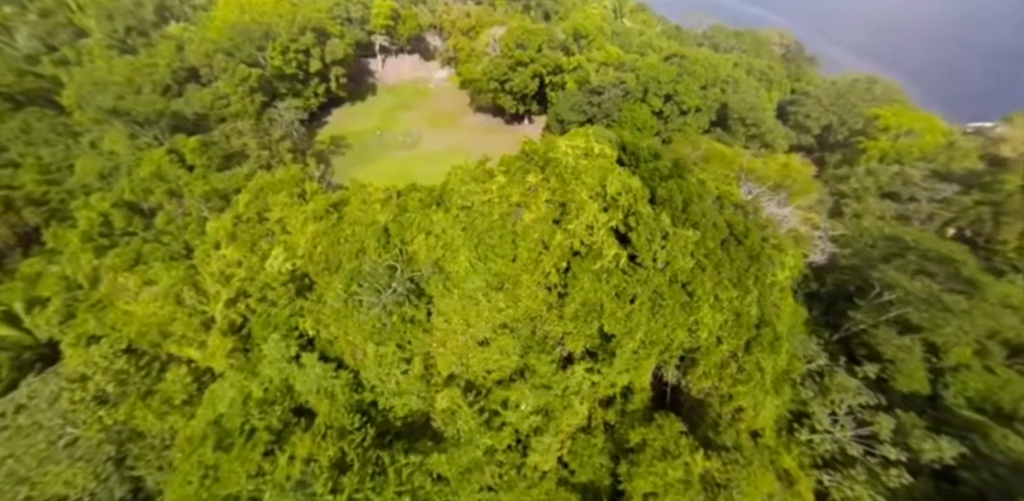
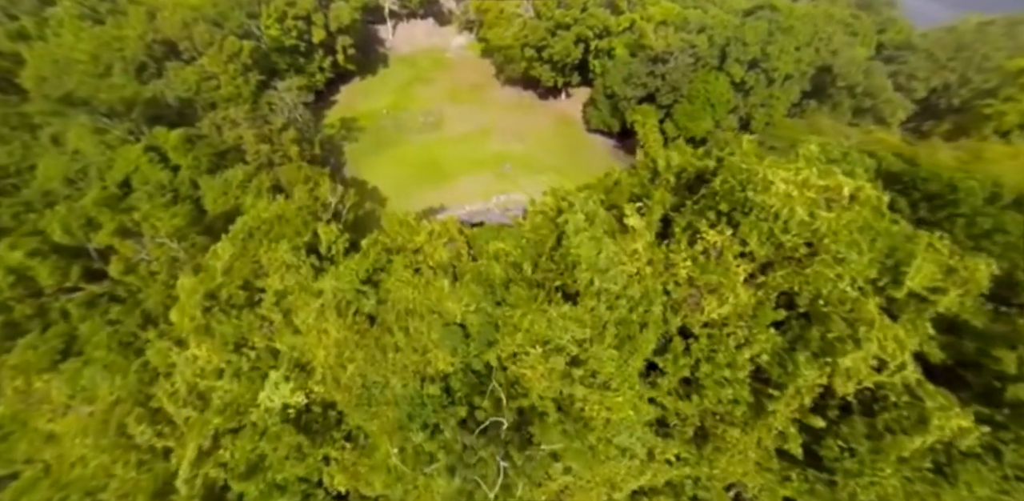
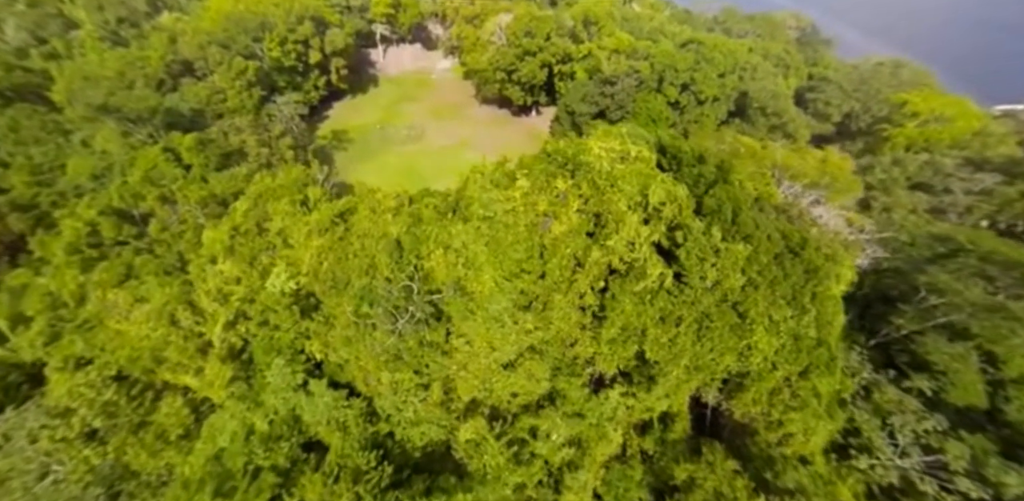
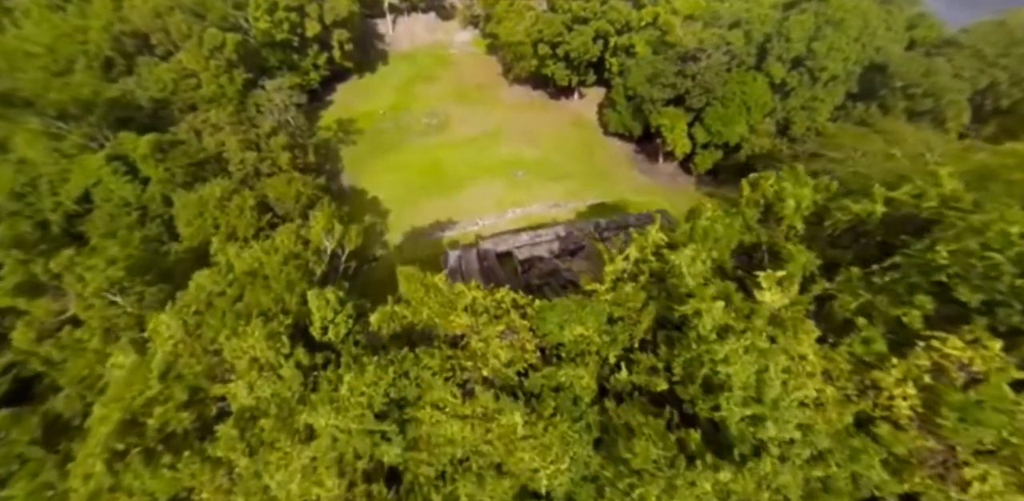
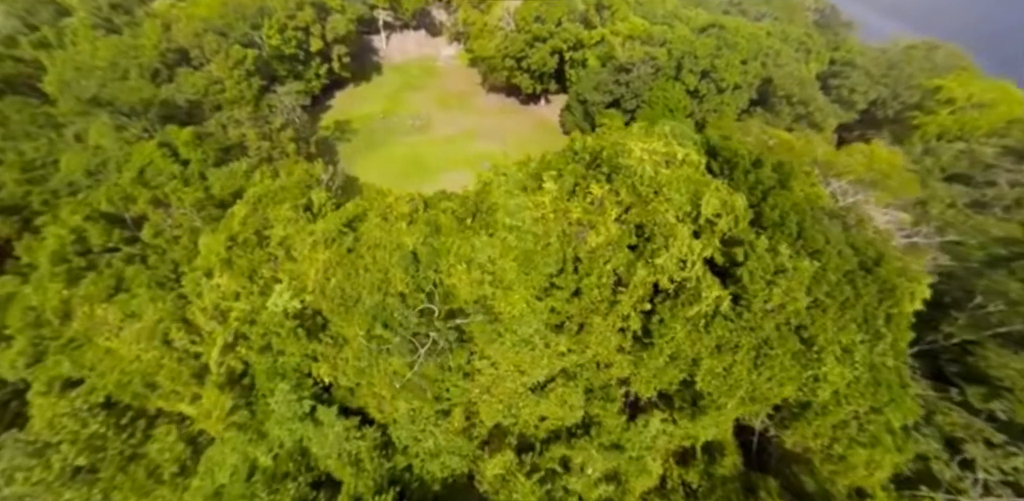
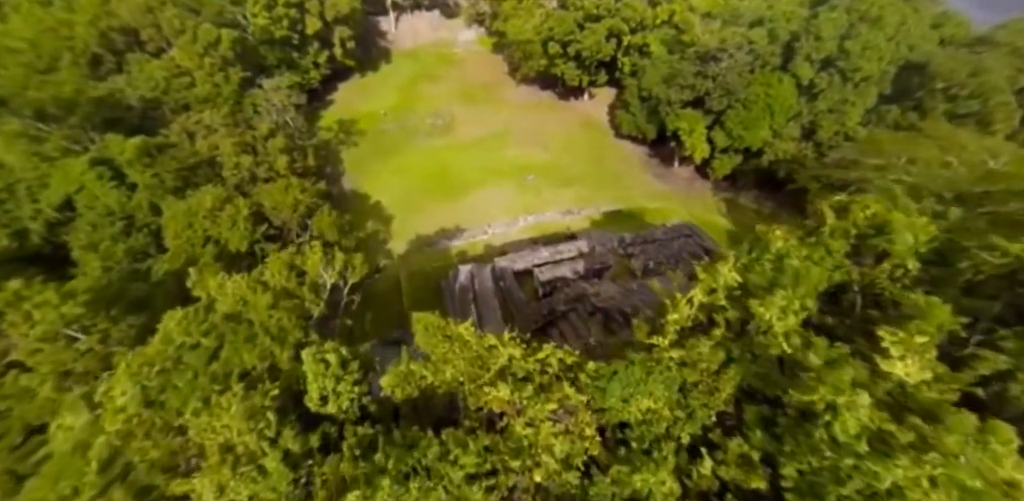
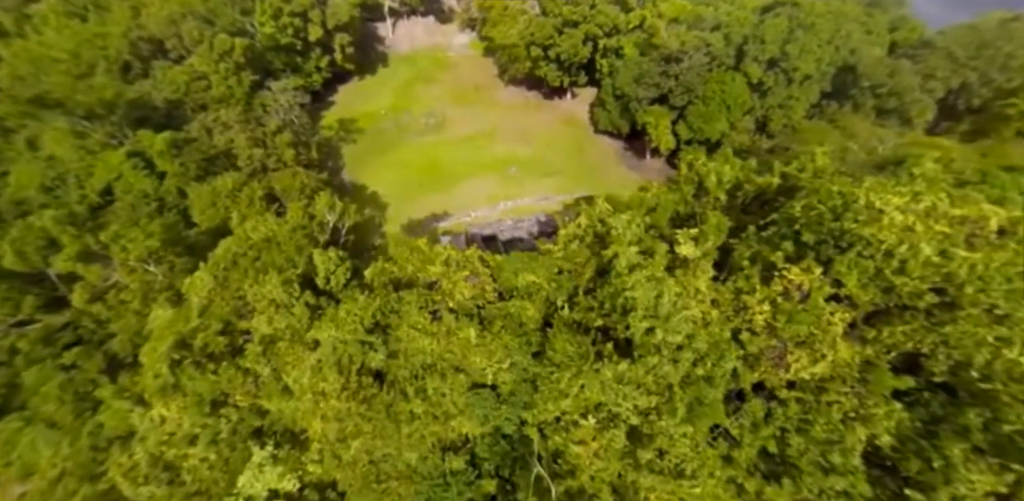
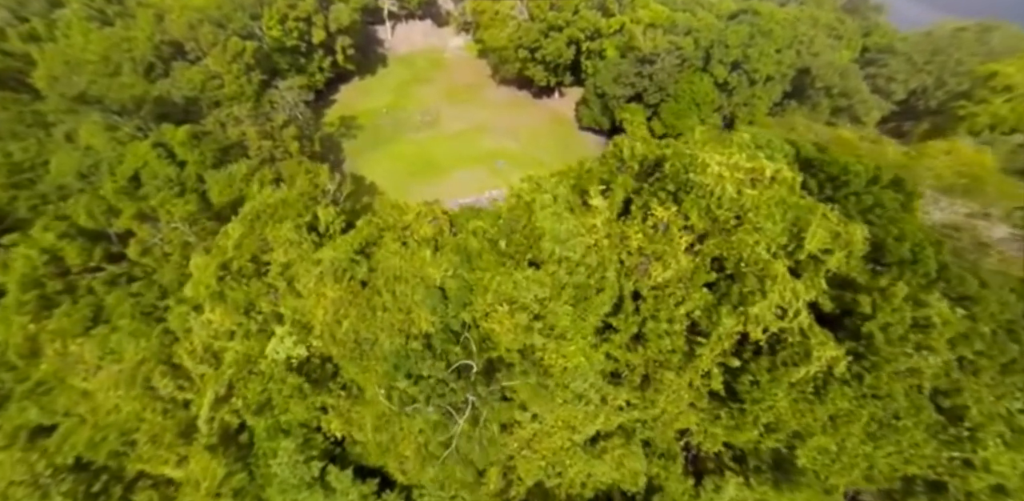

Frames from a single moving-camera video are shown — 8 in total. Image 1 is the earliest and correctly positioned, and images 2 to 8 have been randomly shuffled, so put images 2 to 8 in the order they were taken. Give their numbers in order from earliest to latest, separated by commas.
3, 5, 8, 2, 7, 4, 6
